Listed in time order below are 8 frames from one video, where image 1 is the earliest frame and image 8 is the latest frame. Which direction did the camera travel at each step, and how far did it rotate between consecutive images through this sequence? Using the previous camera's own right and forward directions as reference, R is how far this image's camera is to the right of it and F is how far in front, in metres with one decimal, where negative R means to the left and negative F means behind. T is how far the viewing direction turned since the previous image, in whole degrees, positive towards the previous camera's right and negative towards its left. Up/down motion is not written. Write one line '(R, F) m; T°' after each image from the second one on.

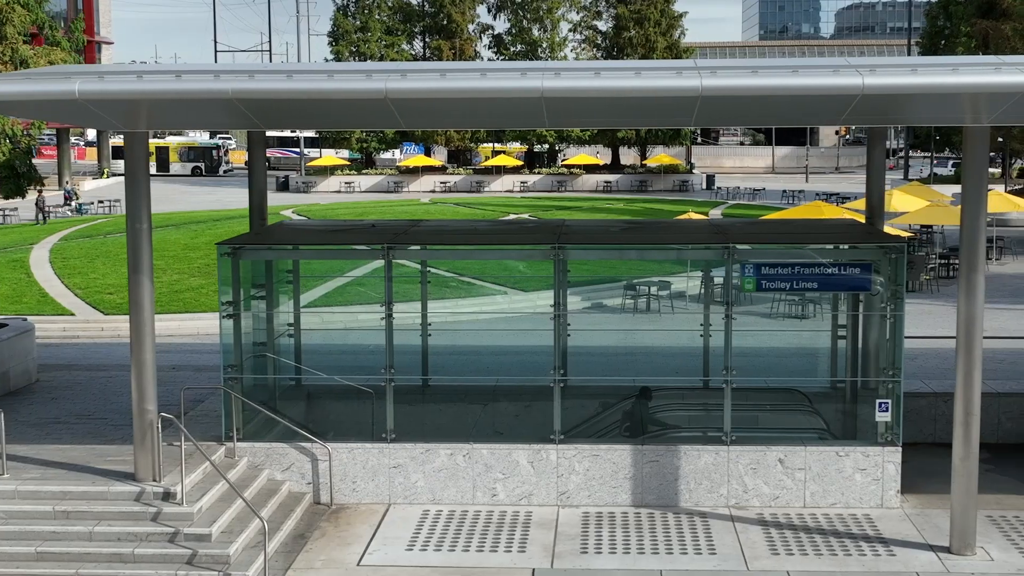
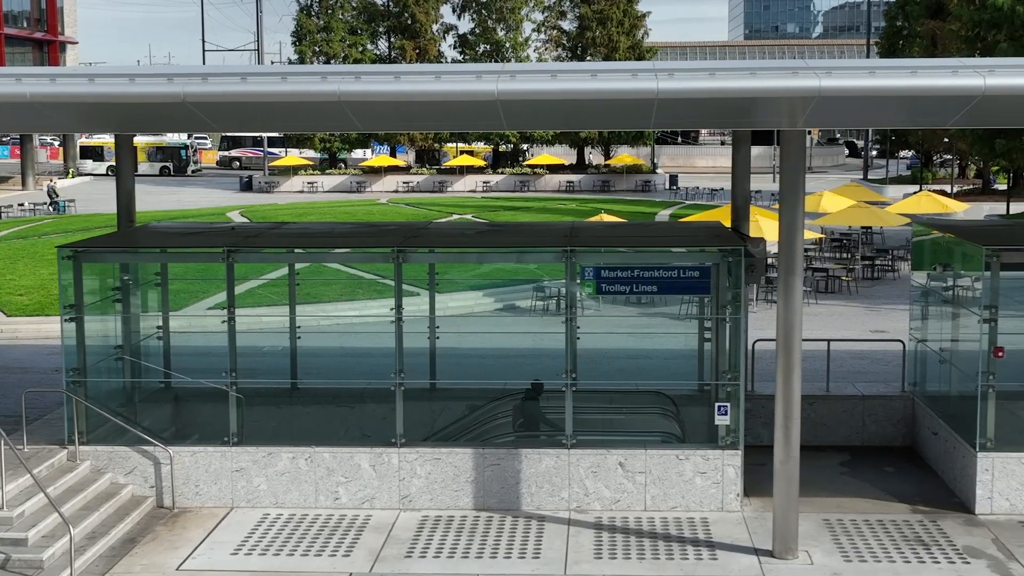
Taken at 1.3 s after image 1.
(+1.2, 0.0) m; 0°
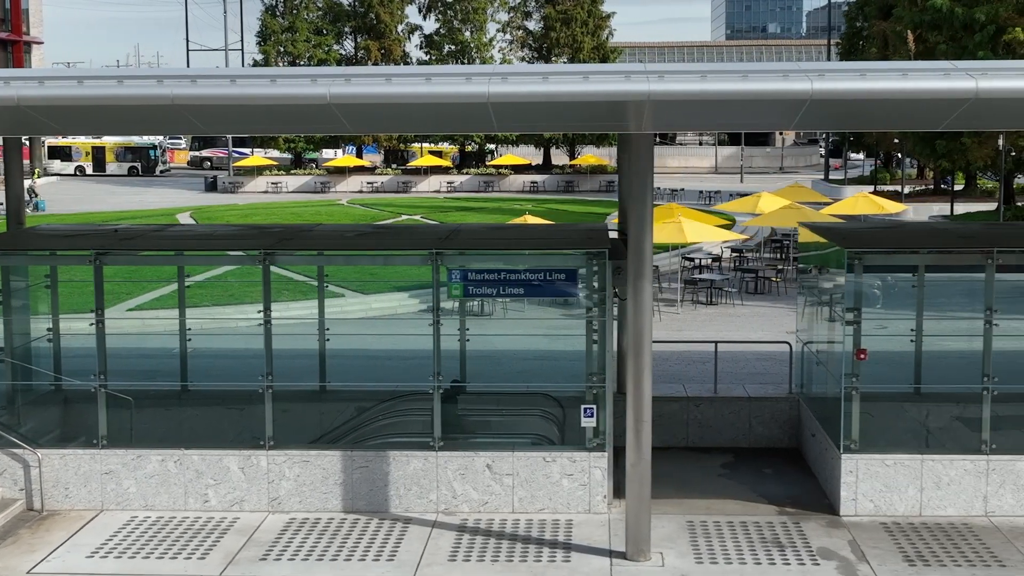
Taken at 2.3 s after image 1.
(+1.0, 0.0) m; 0°
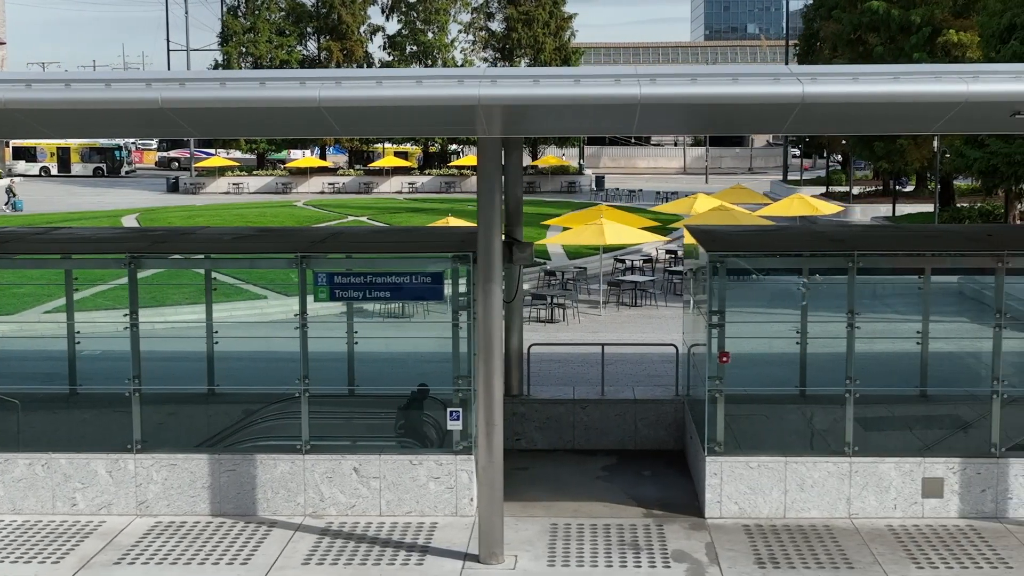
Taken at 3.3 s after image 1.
(+0.9, 0.0) m; +1°
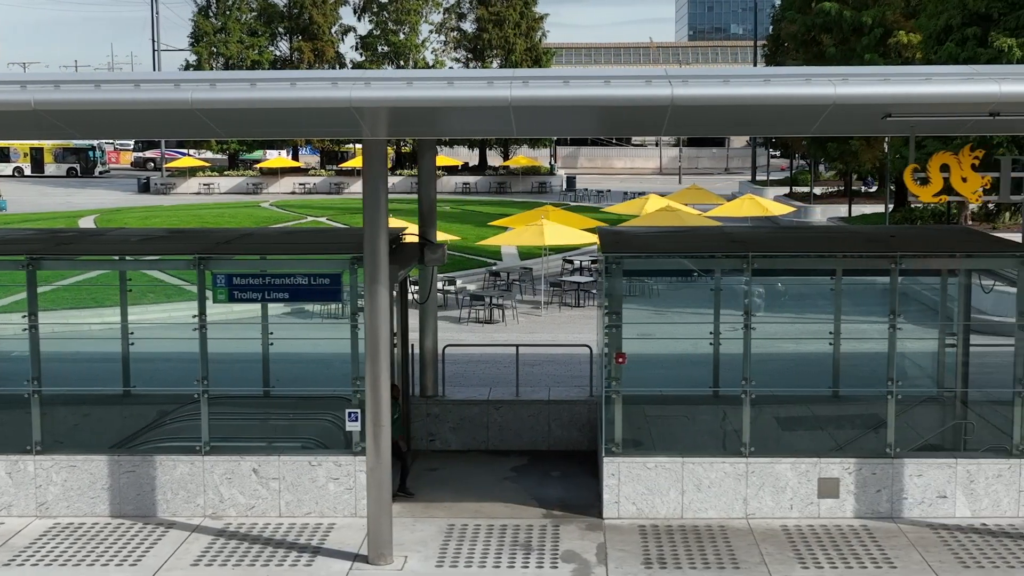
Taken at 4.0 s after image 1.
(+0.7, 0.0) m; 0°
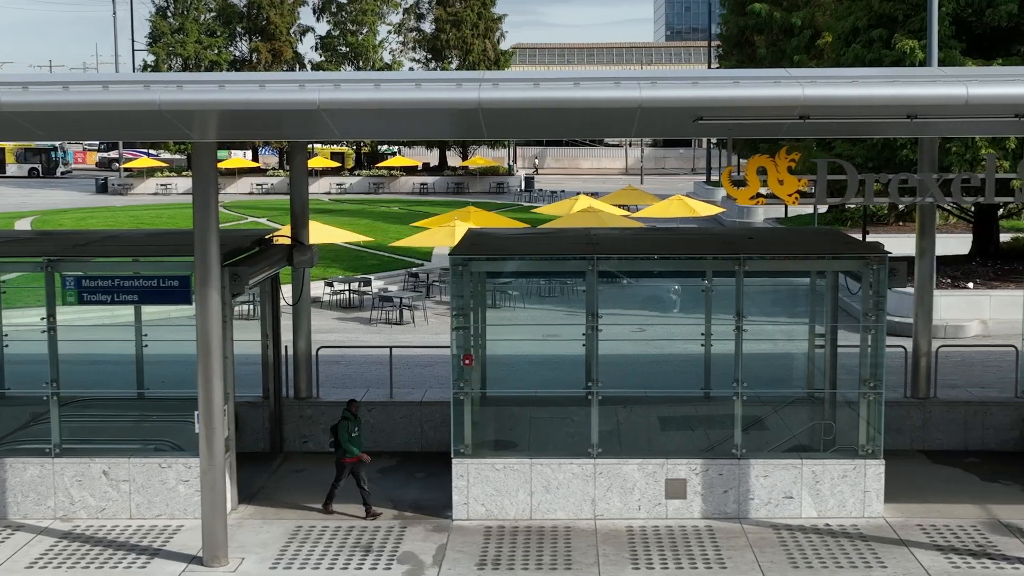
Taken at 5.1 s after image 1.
(+1.1, 0.0) m; +1°
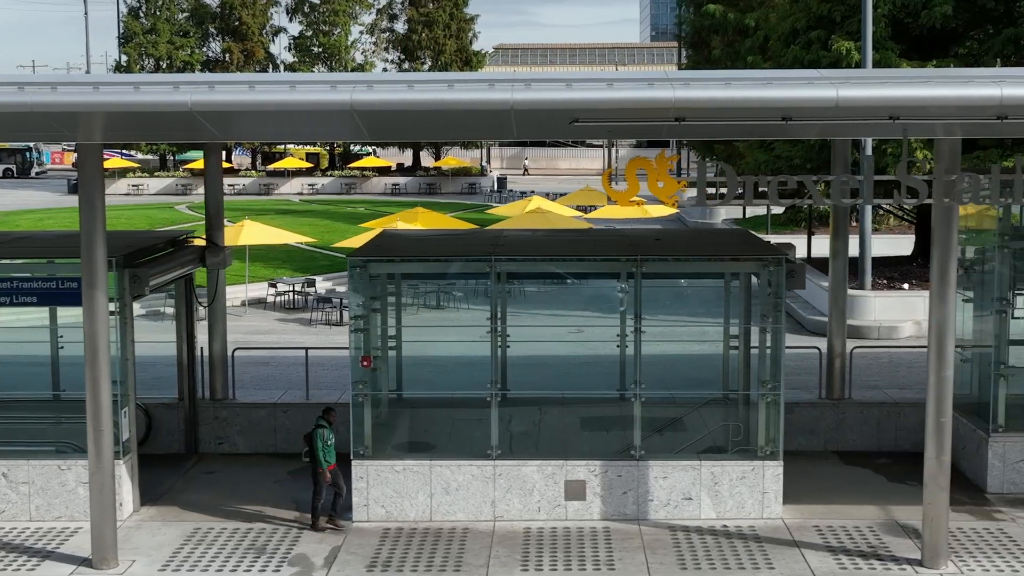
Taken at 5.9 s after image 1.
(+0.7, 0.0) m; 0°
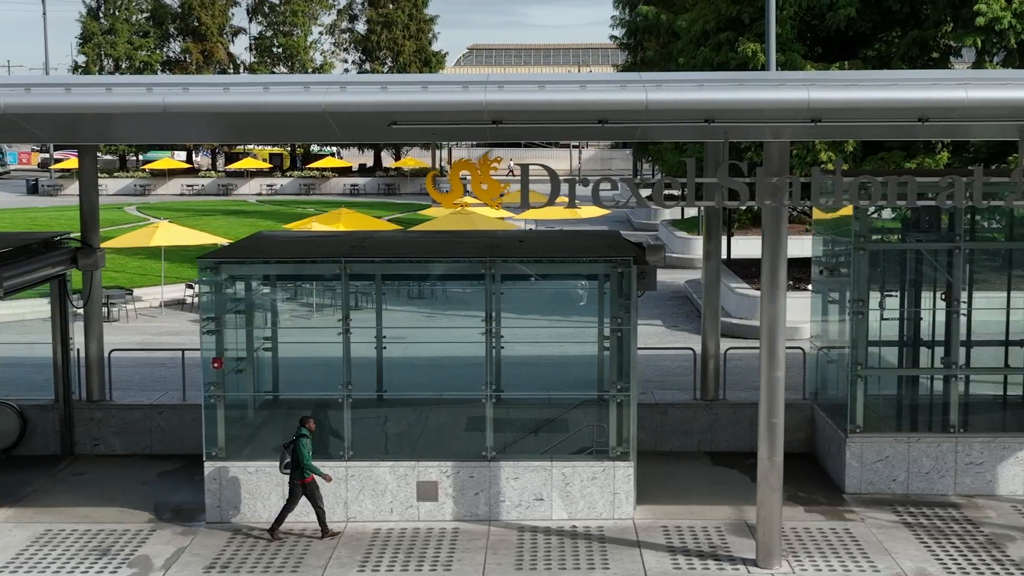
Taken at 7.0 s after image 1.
(+1.1, 0.0) m; +1°
